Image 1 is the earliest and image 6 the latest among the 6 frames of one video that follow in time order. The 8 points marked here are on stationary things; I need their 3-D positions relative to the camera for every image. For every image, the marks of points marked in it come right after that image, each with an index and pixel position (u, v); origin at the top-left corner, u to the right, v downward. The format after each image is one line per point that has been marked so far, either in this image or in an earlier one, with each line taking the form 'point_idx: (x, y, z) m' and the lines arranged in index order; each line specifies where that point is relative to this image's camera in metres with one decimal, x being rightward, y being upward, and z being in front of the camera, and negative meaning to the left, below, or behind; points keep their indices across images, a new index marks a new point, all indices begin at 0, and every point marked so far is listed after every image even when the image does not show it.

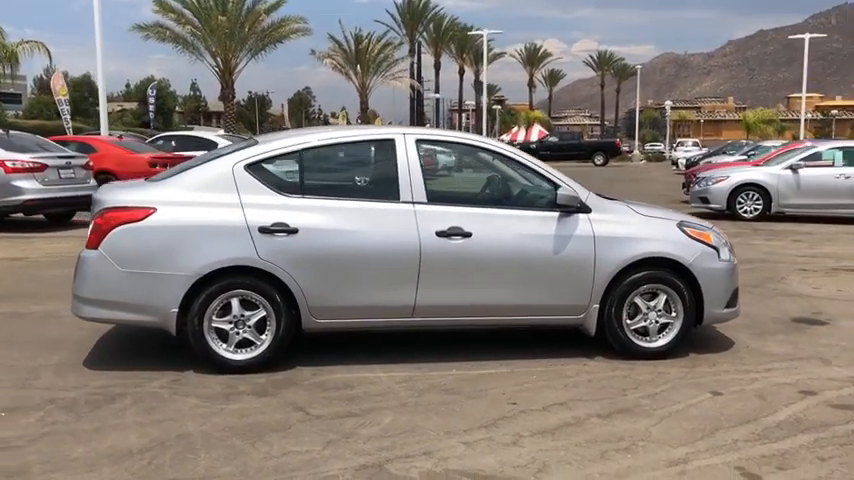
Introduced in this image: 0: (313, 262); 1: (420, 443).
0: (-0.8, -0.2, +5.7) m
1: (0.0, -1.1, +4.5) m
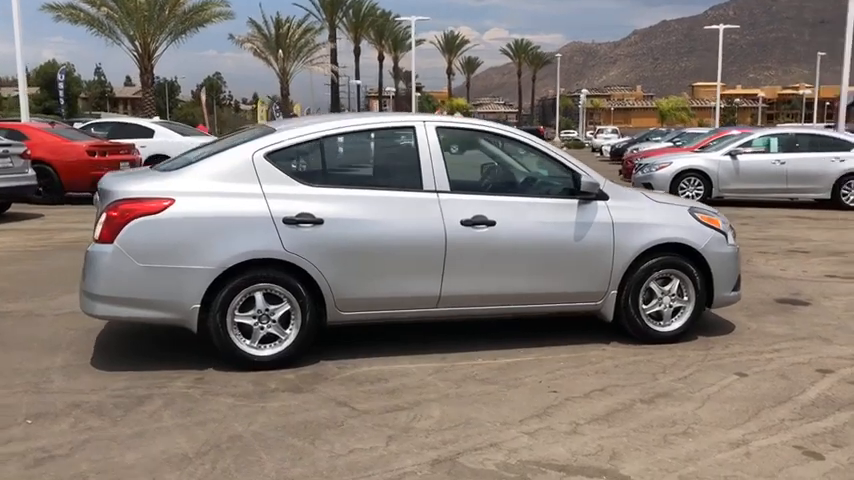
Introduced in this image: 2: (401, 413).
0: (-0.6, -0.1, +5.5) m
1: (+0.3, -1.1, +4.4) m
2: (-0.1, -1.0, +4.7) m
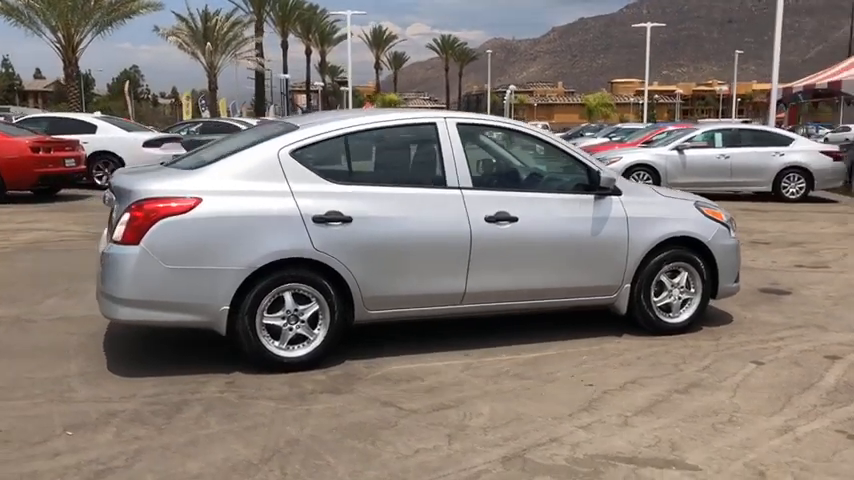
0: (-0.4, -0.1, +5.5) m
1: (+0.6, -1.0, +4.5) m
2: (+0.1, -1.0, +4.7) m
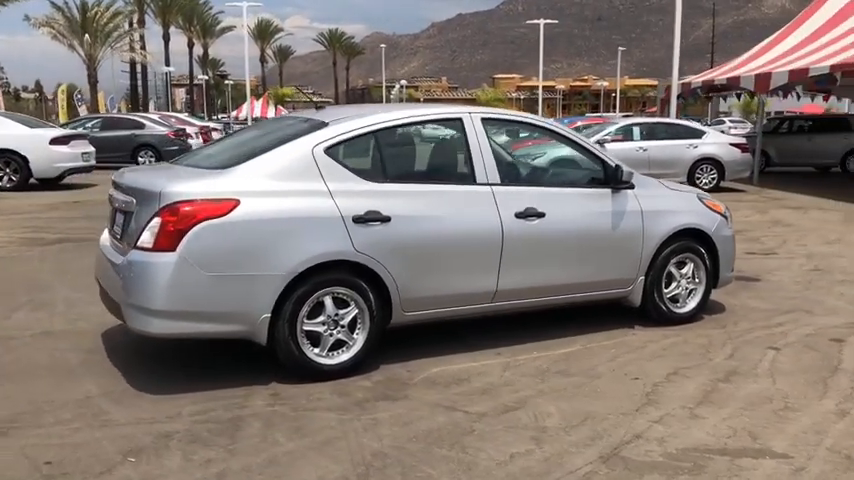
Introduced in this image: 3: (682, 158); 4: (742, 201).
0: (-0.1, -0.1, +5.3) m
1: (+1.0, -1.0, +4.4) m
2: (+0.5, -1.0, +4.6) m
3: (+5.5, +1.8, +17.7) m
4: (+6.1, +0.8, +15.9) m
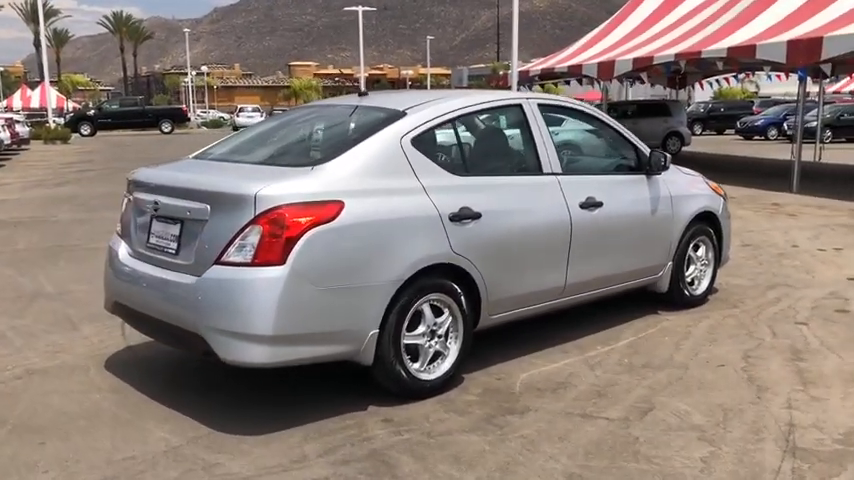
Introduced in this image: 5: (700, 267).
0: (+0.4, -0.1, +4.9) m
1: (+1.8, -0.9, +4.4) m
2: (+1.2, -0.9, +4.4) m
3: (+2.7, +2.1, +18.3) m
4: (+3.7, +1.2, +16.6) m
5: (+2.2, -0.2, +6.7) m
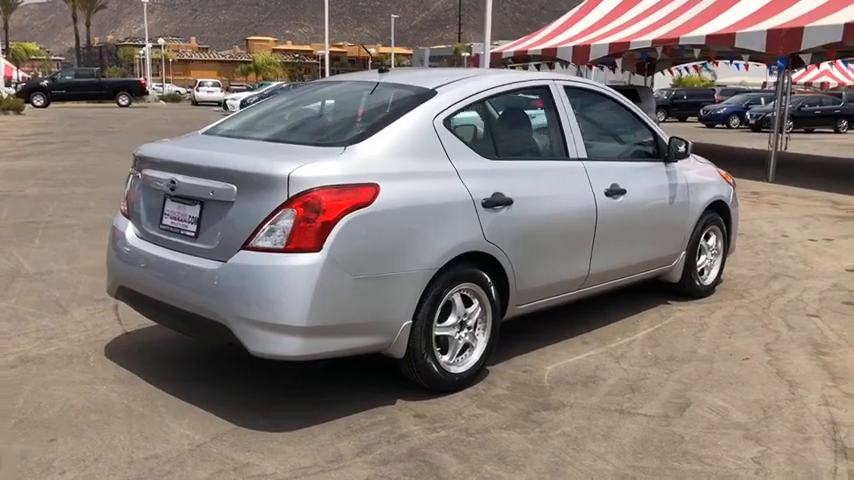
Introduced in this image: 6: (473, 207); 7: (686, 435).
0: (+0.6, 0.0, +4.7) m
1: (+2.0, -0.9, +4.3) m
2: (+1.4, -0.9, +4.3) m
3: (+2.1, +2.5, +18.1) m
4: (+3.2, +1.5, +16.6) m
5: (+2.3, -0.1, +6.6) m
6: (+0.2, +0.2, +4.3) m
7: (+1.3, -0.9, +4.0) m
